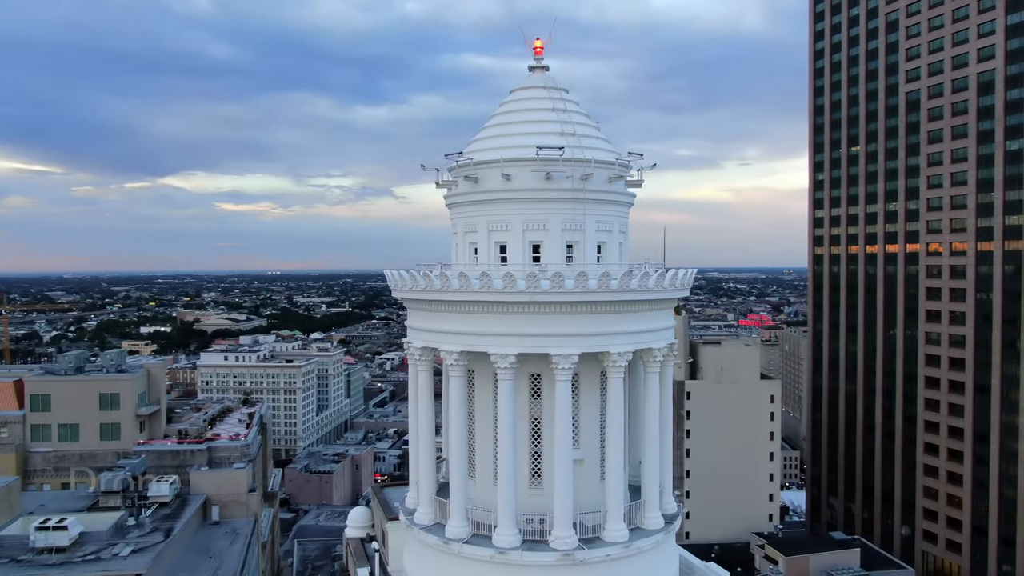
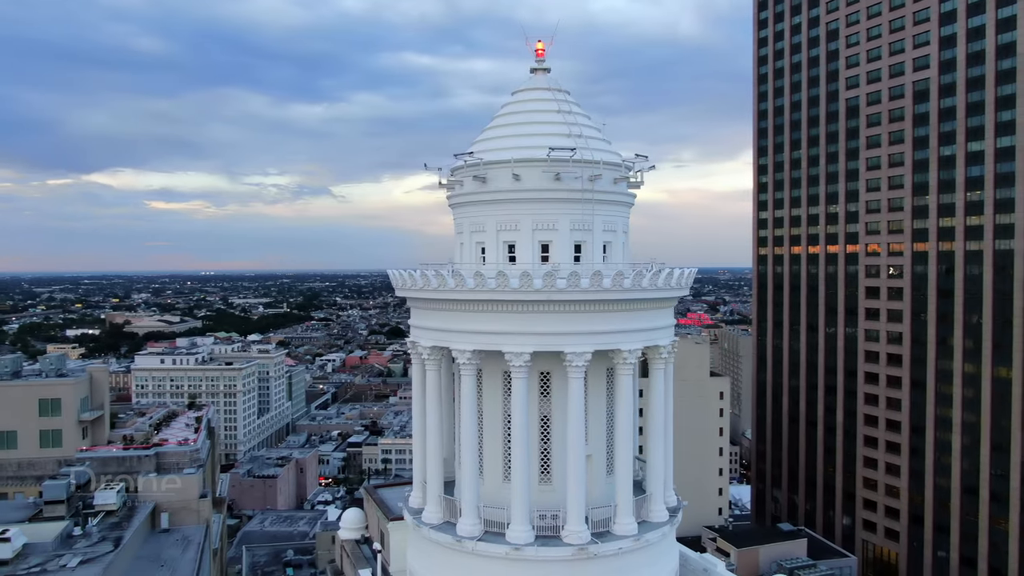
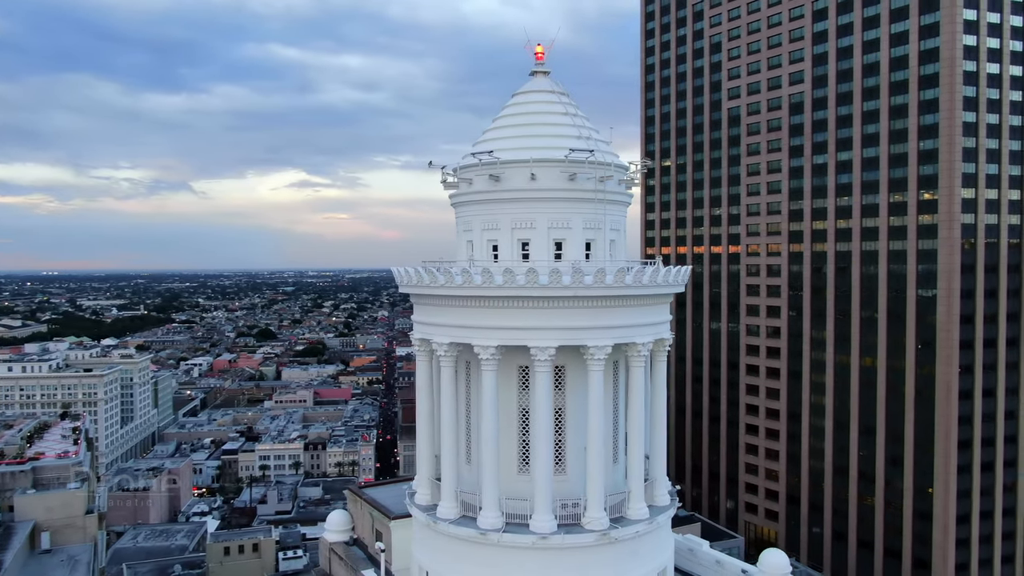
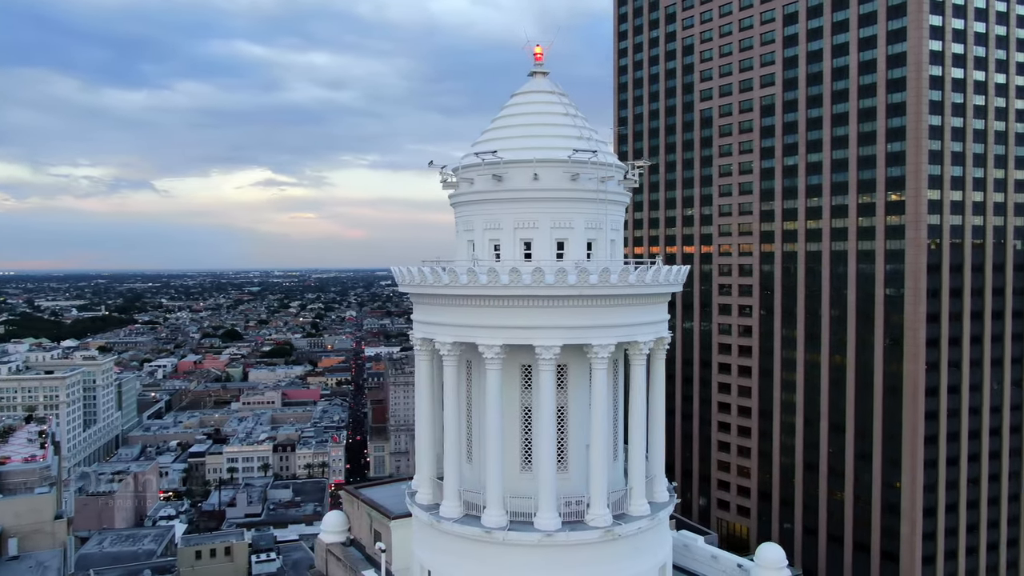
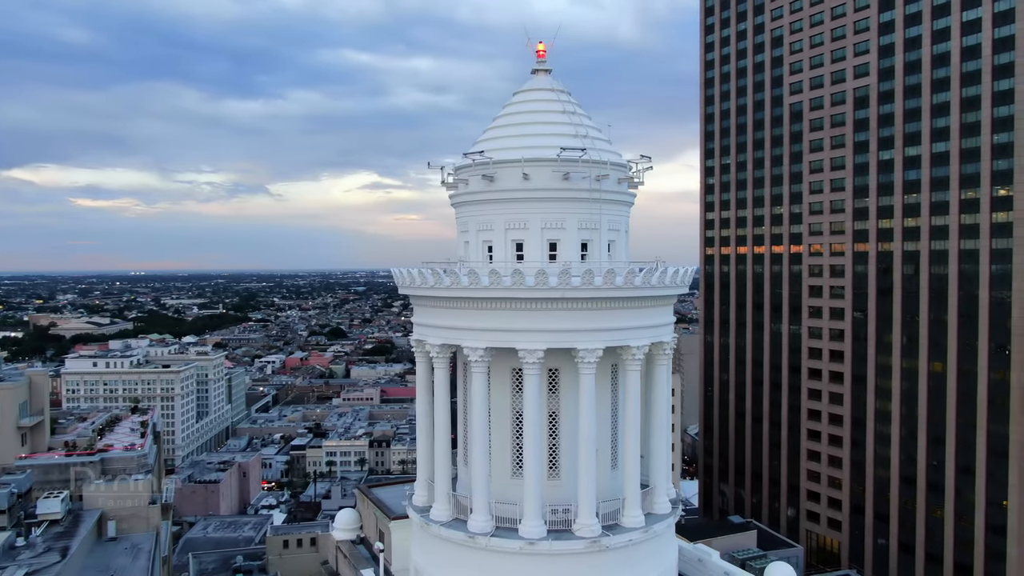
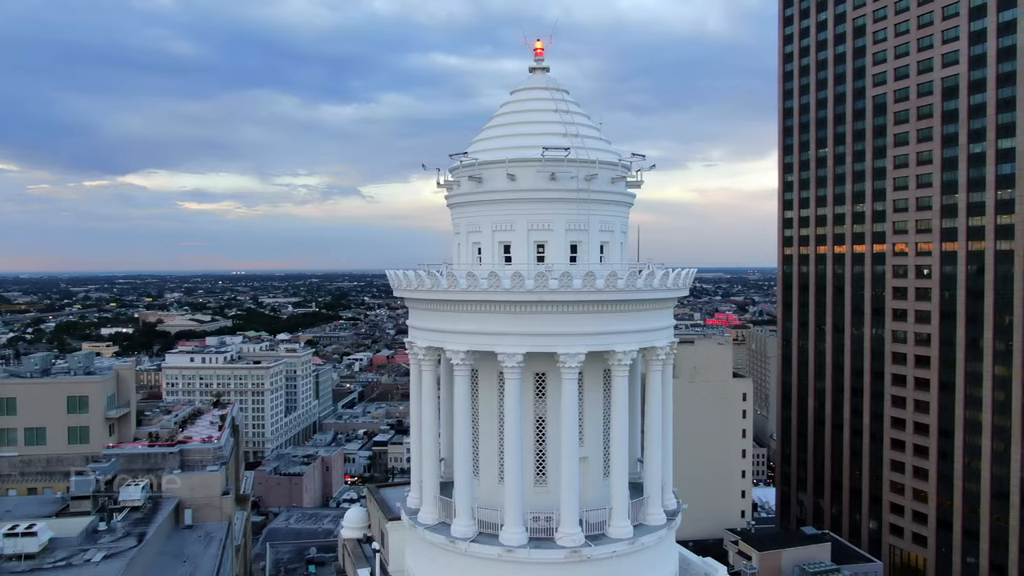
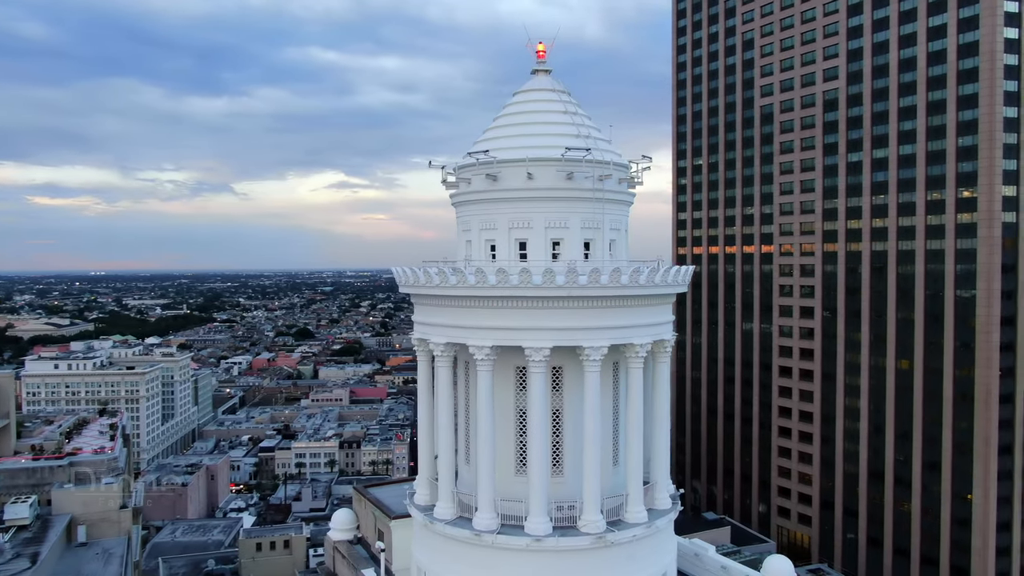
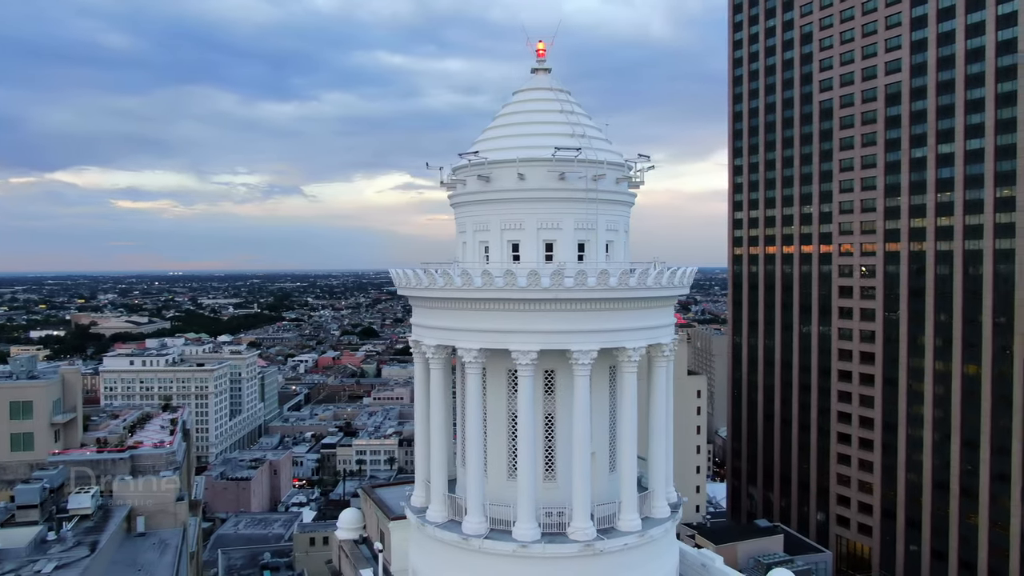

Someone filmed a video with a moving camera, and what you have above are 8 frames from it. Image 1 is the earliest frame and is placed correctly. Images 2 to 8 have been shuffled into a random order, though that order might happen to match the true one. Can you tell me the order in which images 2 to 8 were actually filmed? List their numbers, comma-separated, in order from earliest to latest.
6, 2, 8, 5, 7, 3, 4
